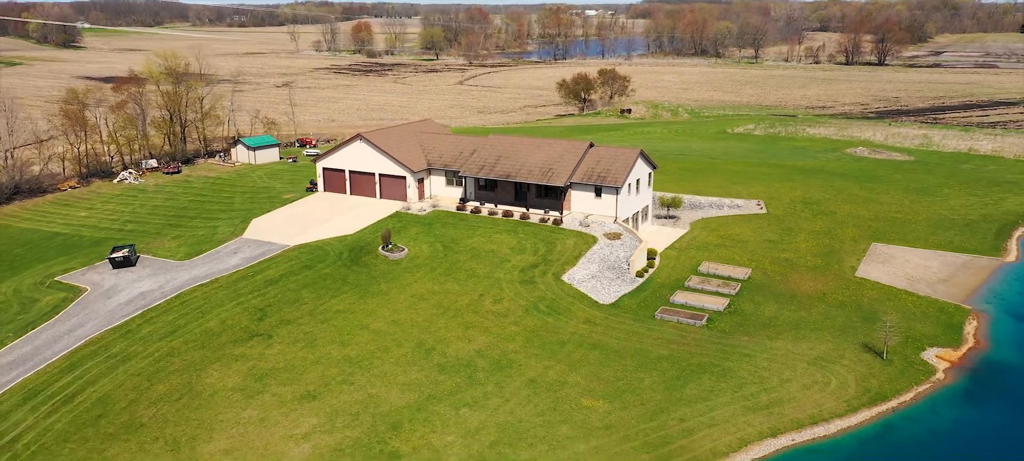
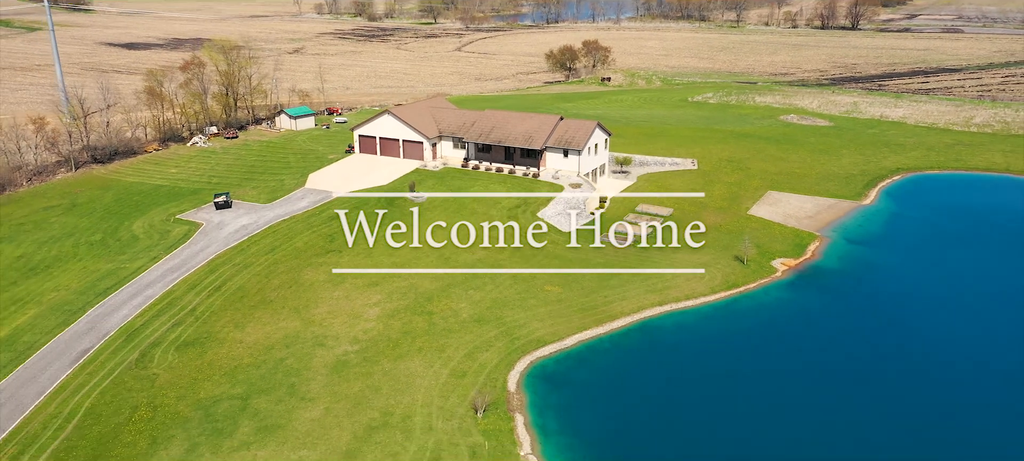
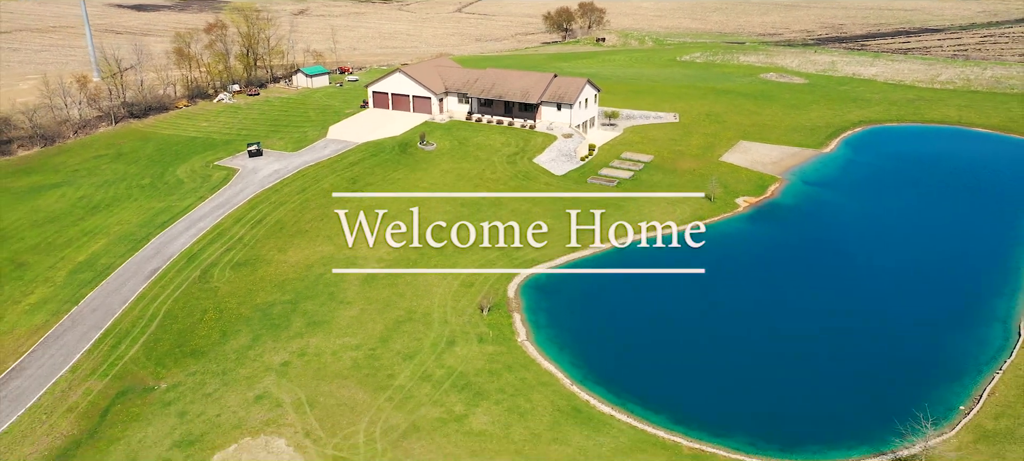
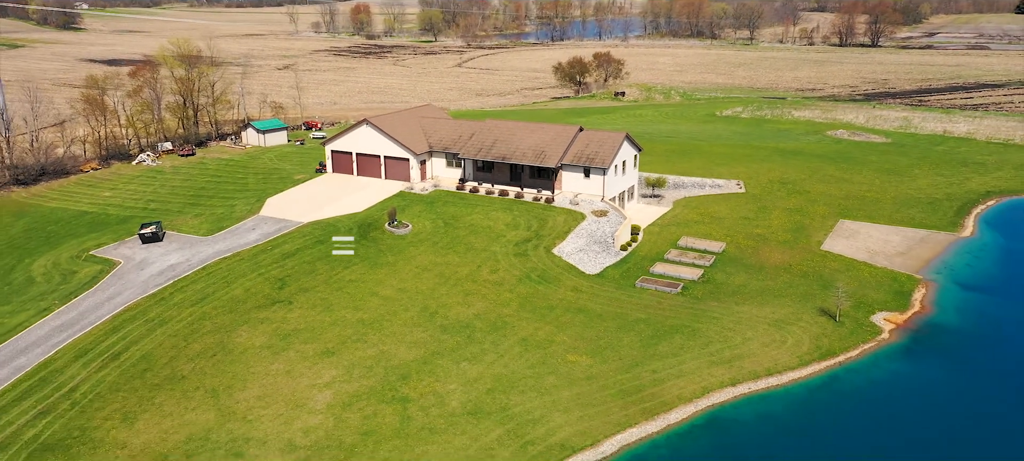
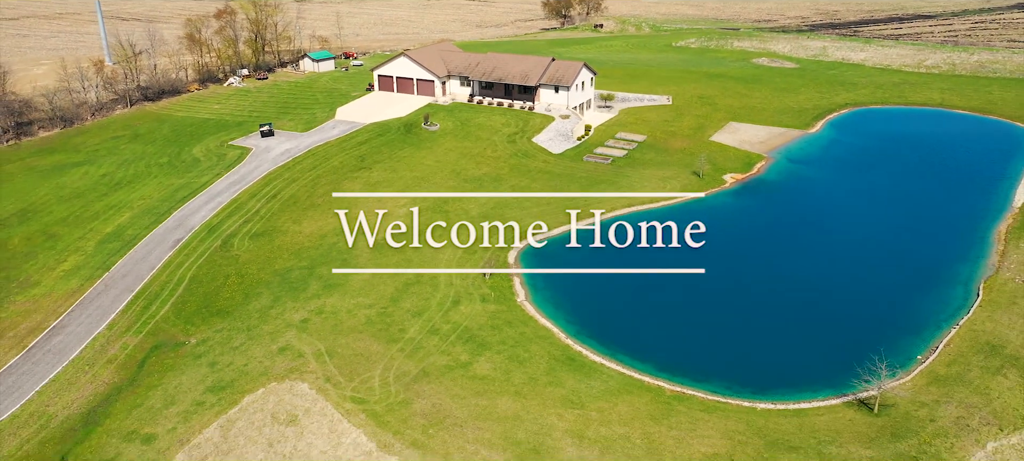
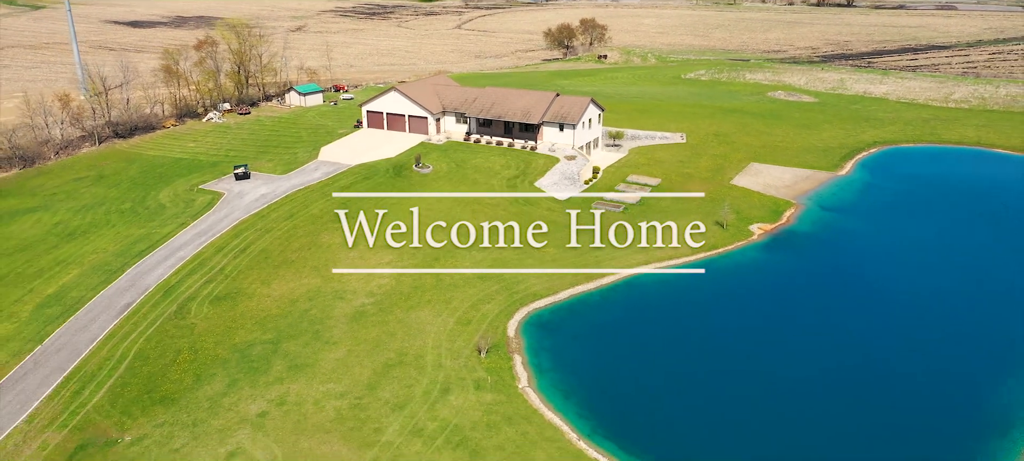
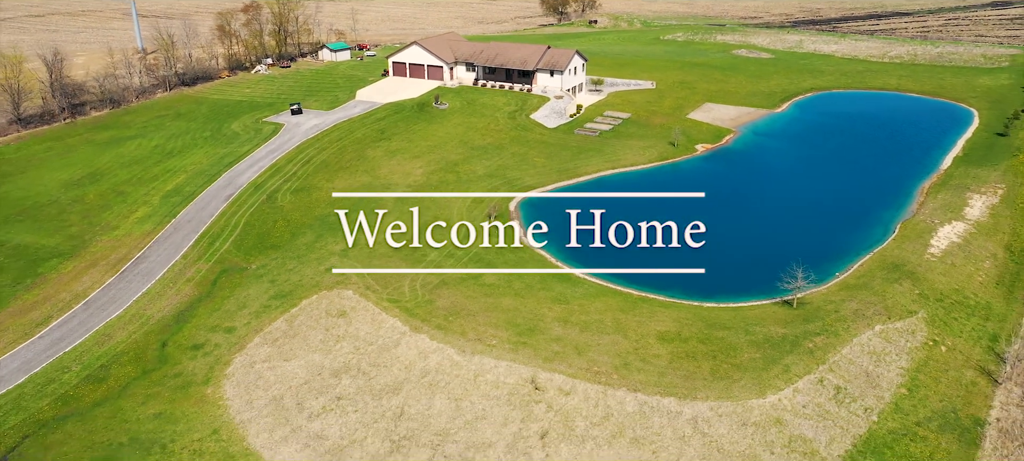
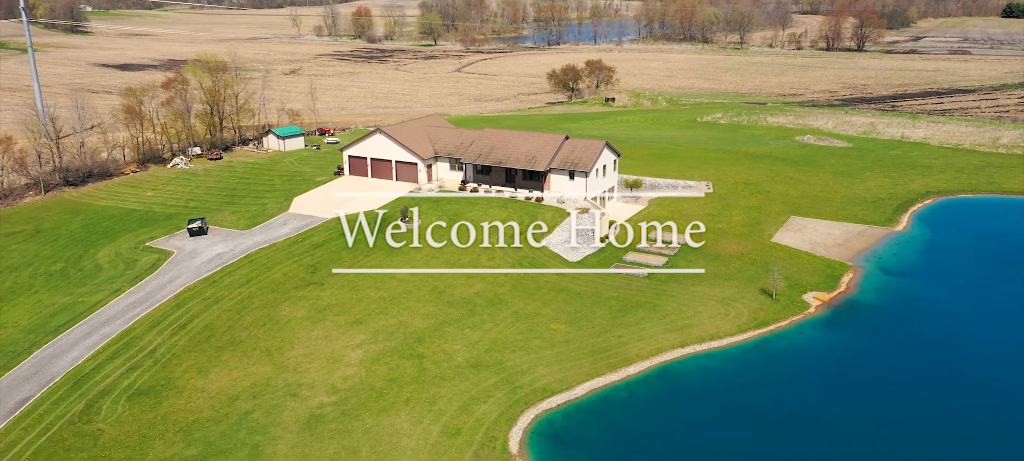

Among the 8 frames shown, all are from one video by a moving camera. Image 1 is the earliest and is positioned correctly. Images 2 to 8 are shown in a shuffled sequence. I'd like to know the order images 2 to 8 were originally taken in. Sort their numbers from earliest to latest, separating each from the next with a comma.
4, 8, 2, 6, 3, 5, 7
